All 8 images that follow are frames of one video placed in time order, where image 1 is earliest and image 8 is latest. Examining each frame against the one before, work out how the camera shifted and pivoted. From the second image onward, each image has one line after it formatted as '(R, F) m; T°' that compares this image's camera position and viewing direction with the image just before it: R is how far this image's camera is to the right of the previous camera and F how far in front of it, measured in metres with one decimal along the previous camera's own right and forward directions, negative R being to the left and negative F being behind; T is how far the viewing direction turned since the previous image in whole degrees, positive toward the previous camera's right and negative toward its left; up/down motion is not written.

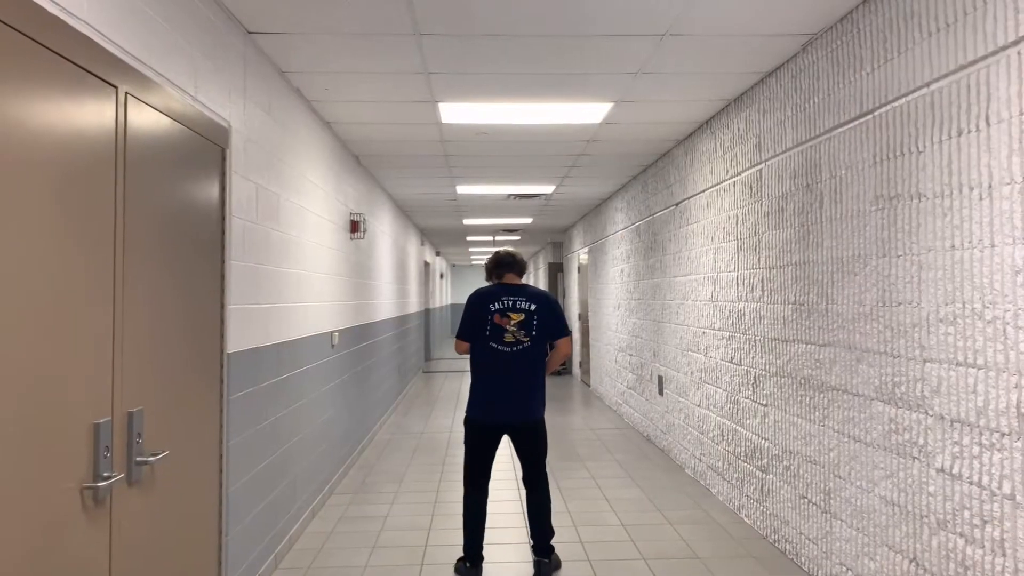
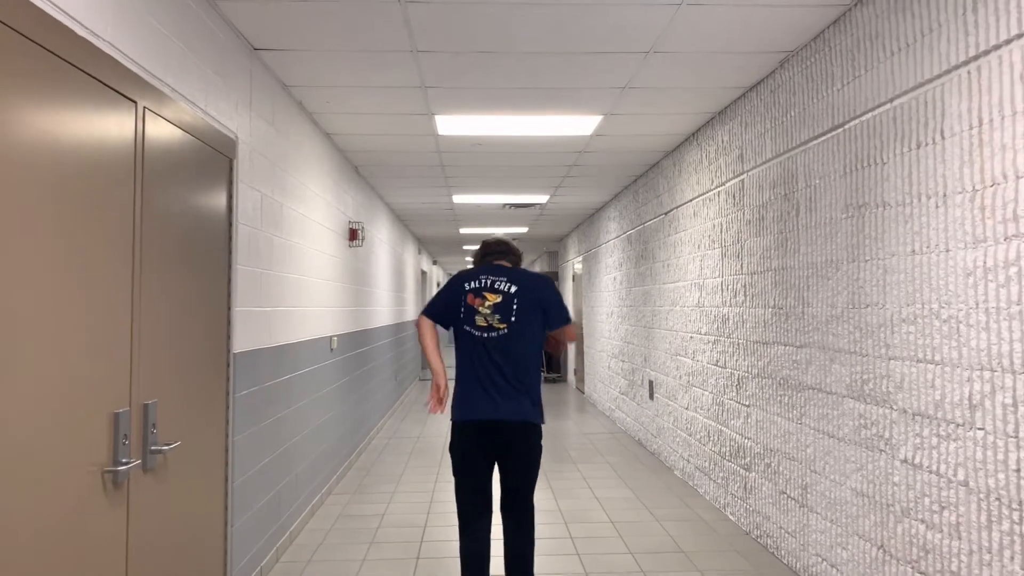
(0.0, -0.1) m; 0°
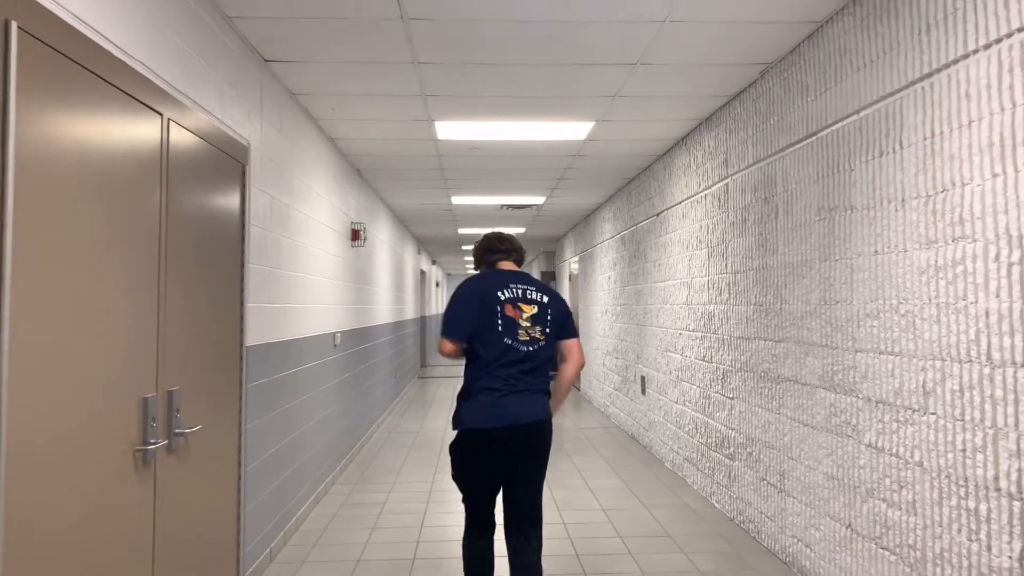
(0.0, -0.2) m; 0°
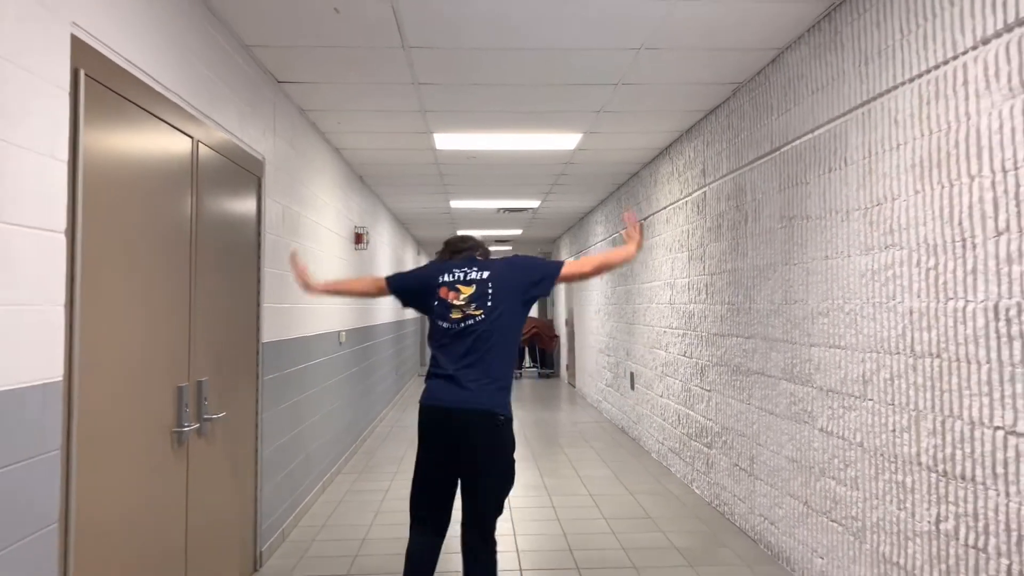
(0.0, -0.3) m; 0°
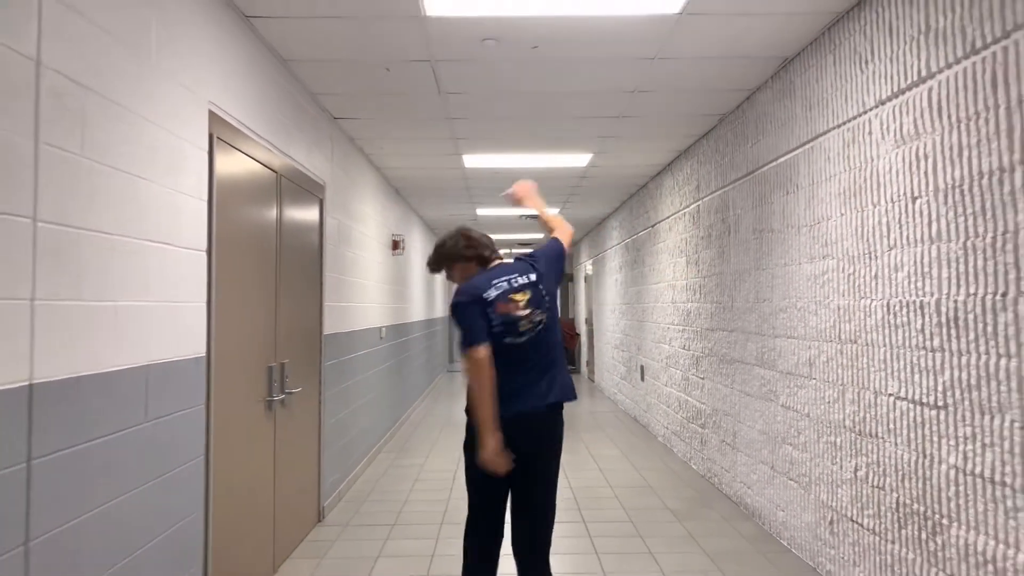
(0.0, -0.6) m; -2°
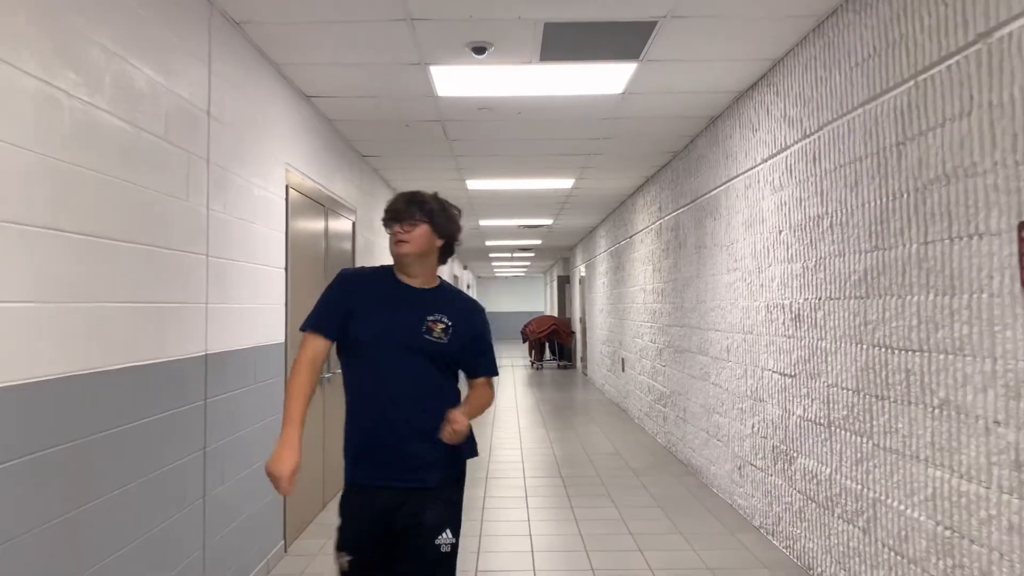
(+0.1, -1.0) m; 0°
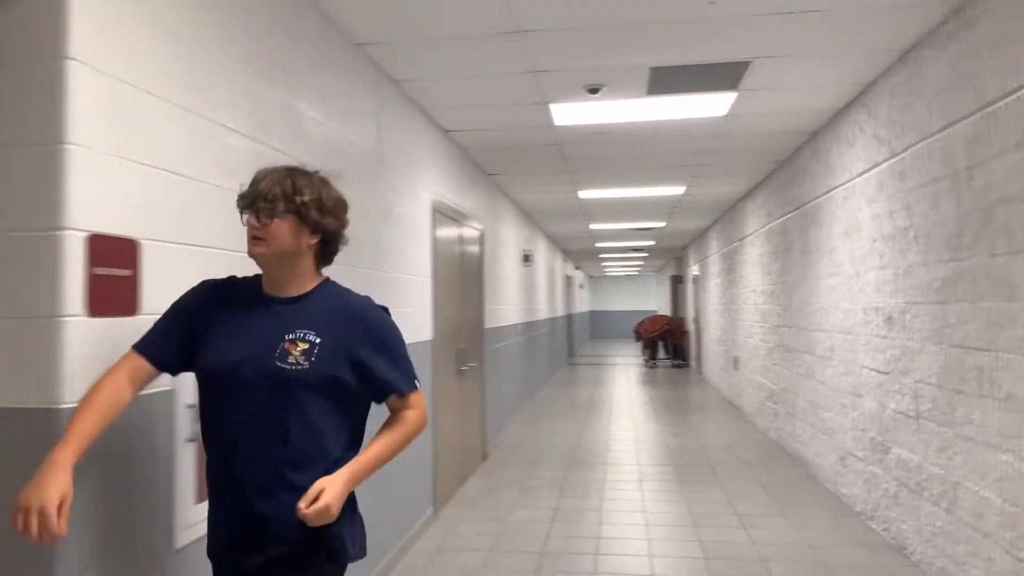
(0.0, -0.5) m; -9°
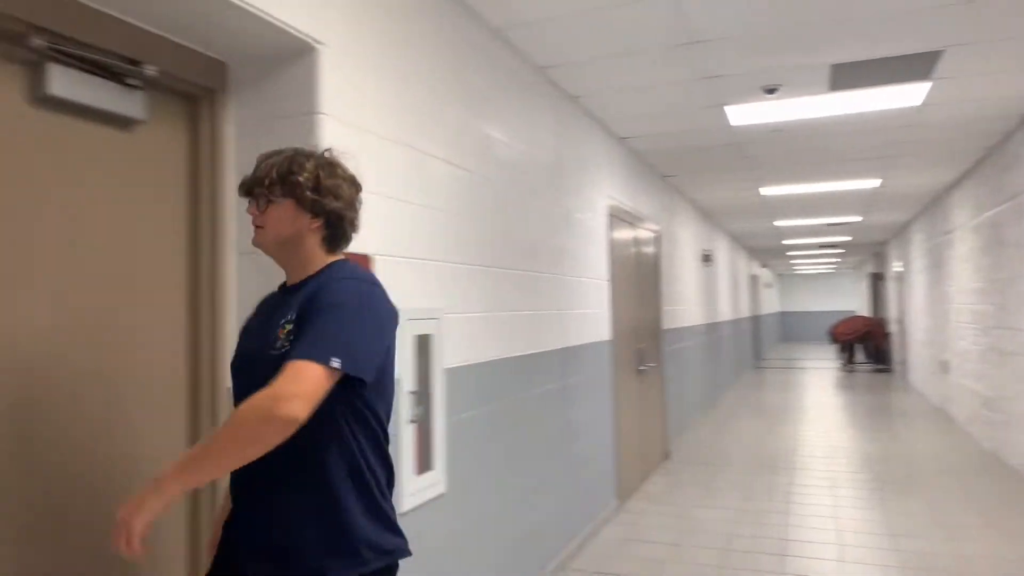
(0.0, -0.2) m; -14°
